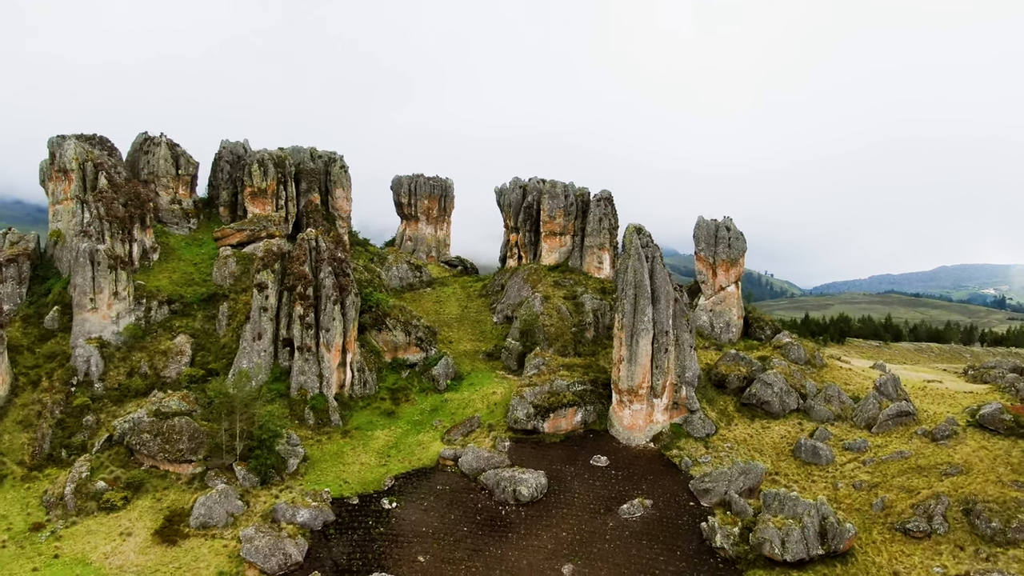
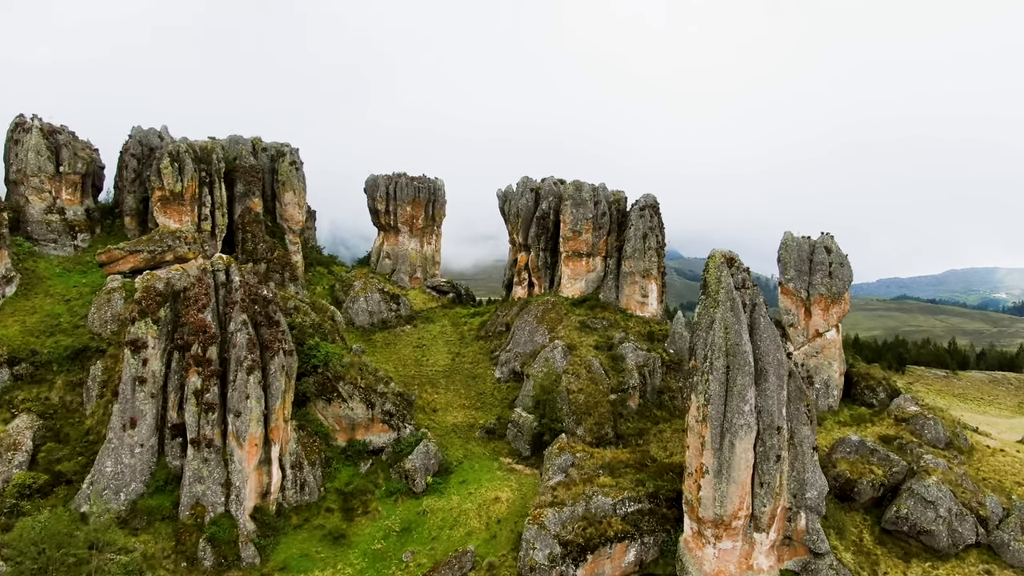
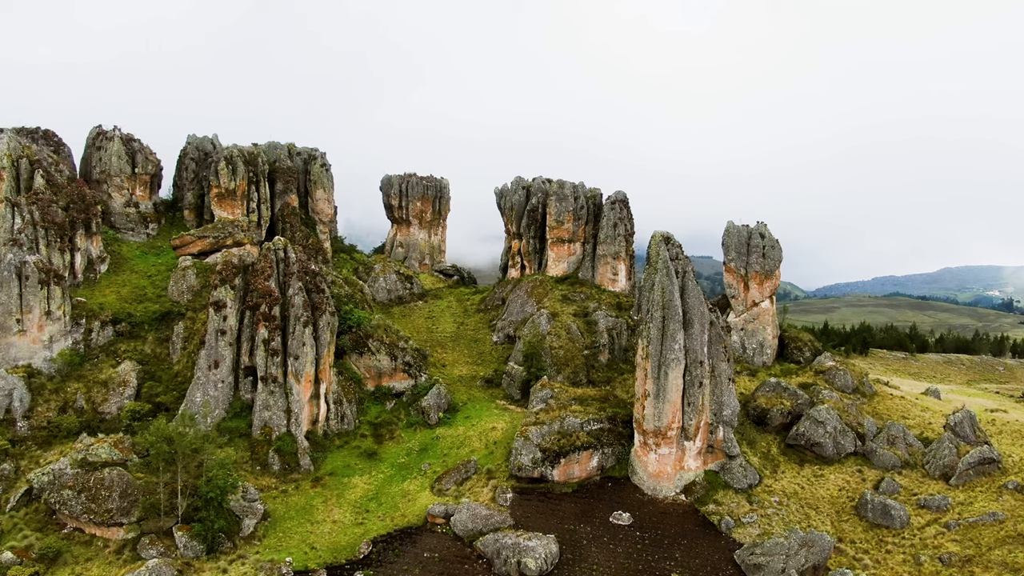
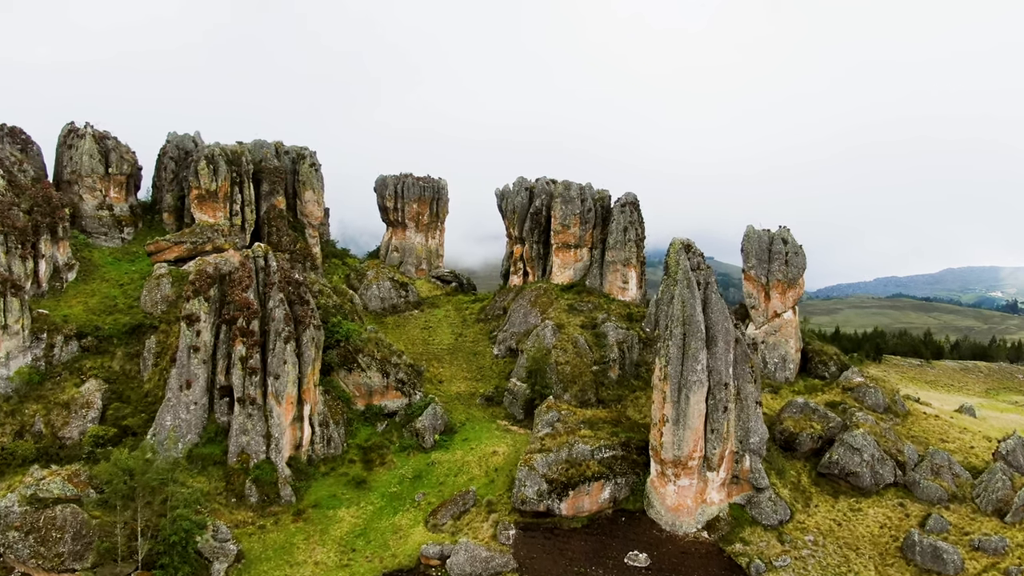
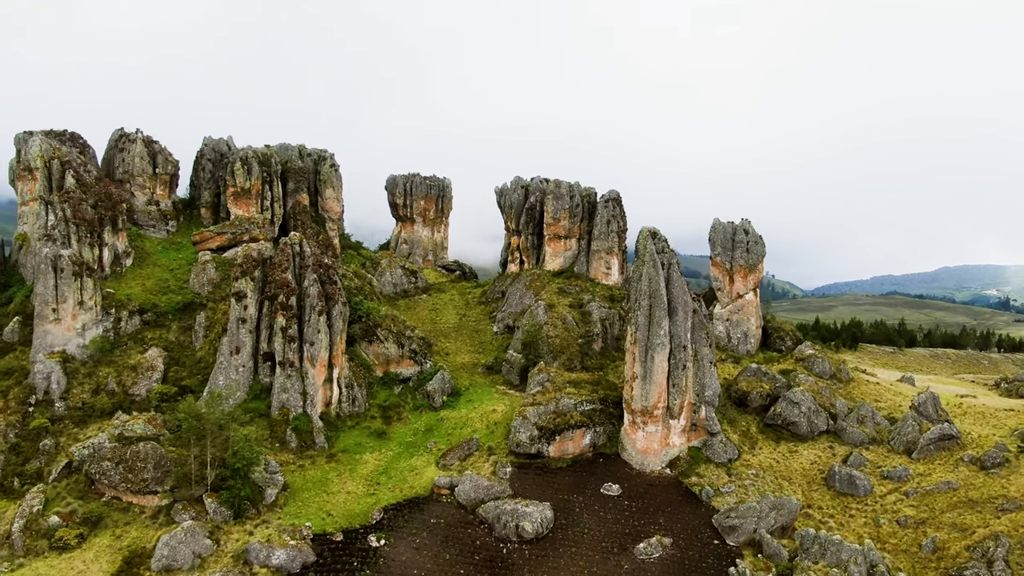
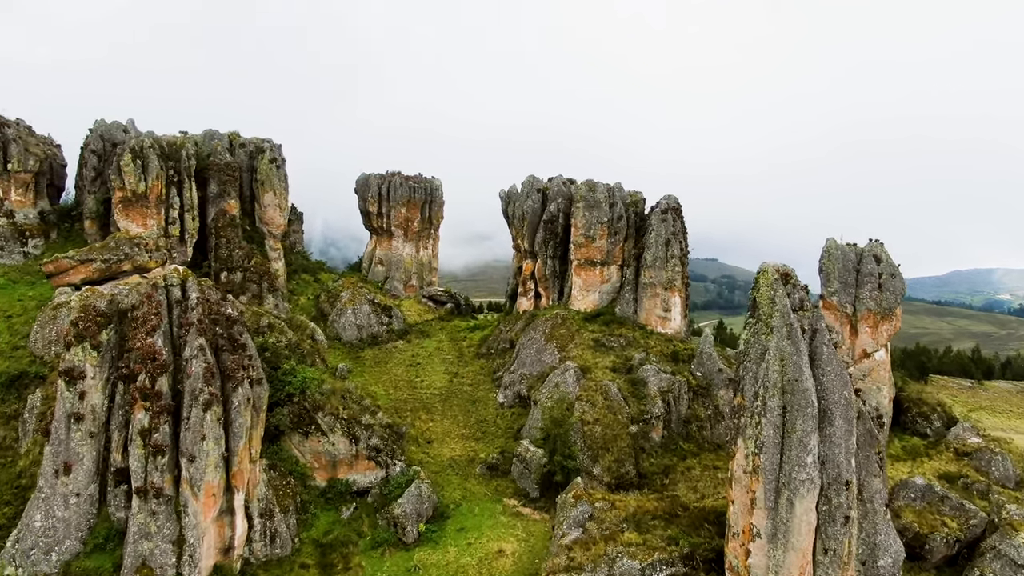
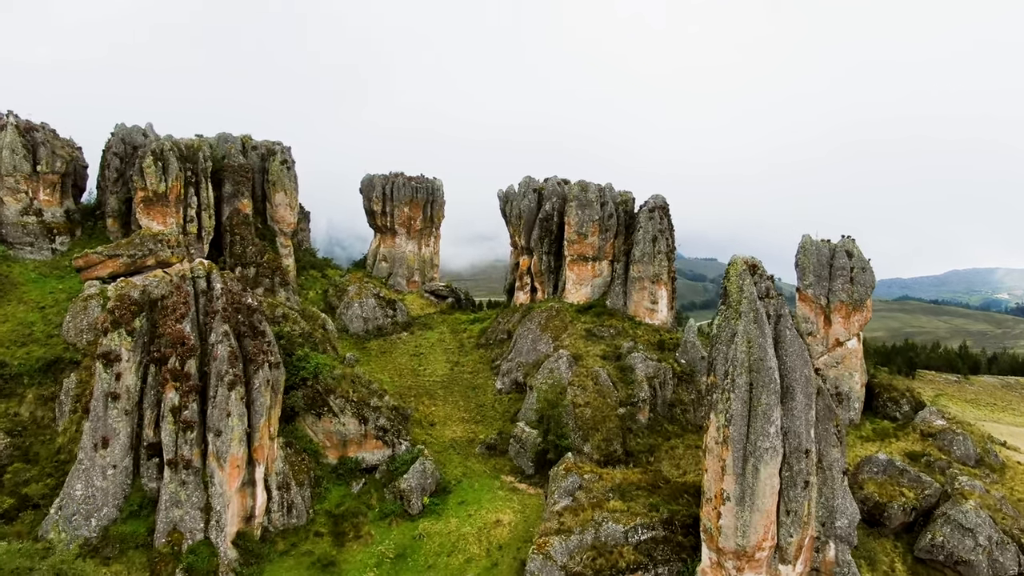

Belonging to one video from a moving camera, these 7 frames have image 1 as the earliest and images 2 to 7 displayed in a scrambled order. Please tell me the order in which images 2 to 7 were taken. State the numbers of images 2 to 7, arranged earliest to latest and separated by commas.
5, 3, 4, 2, 7, 6
